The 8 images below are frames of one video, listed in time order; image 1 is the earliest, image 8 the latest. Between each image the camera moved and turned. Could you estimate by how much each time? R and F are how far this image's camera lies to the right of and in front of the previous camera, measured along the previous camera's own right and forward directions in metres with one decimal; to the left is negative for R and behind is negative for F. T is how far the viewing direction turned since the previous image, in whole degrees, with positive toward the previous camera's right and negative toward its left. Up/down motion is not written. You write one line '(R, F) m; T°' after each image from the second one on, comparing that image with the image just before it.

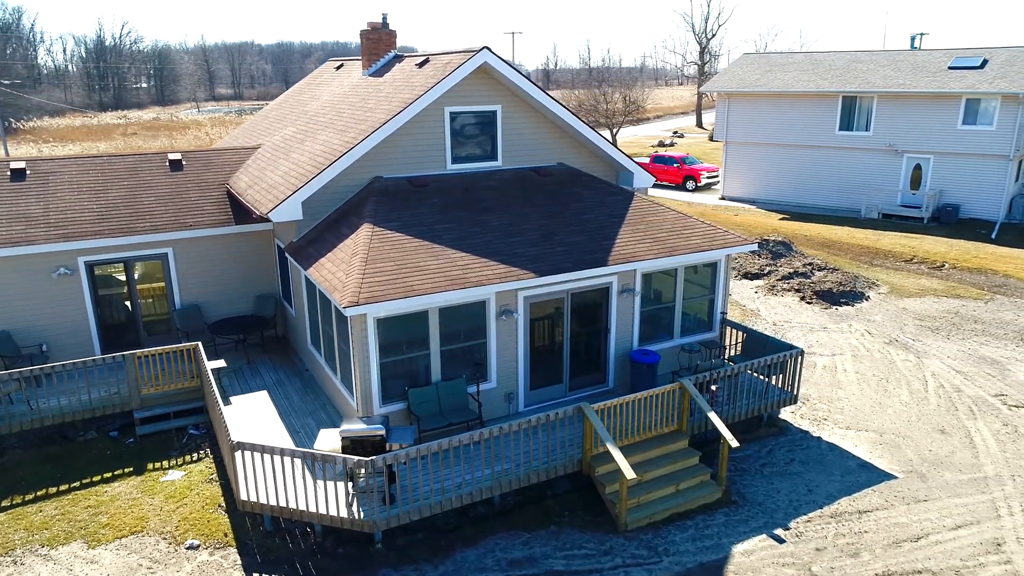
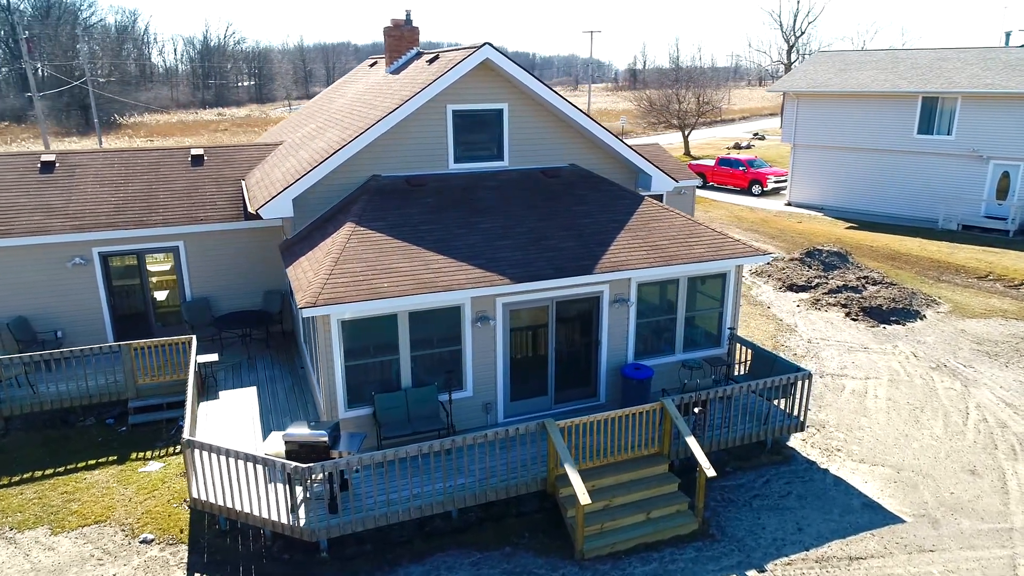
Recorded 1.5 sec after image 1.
(+1.5, +0.6) m; -7°
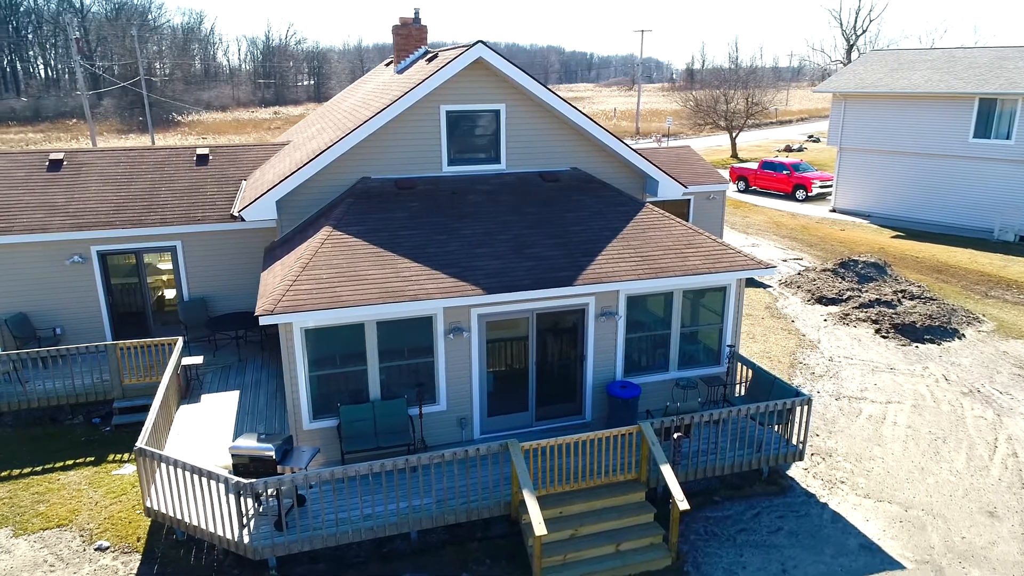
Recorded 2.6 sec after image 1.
(+1.1, +0.6) m; -4°
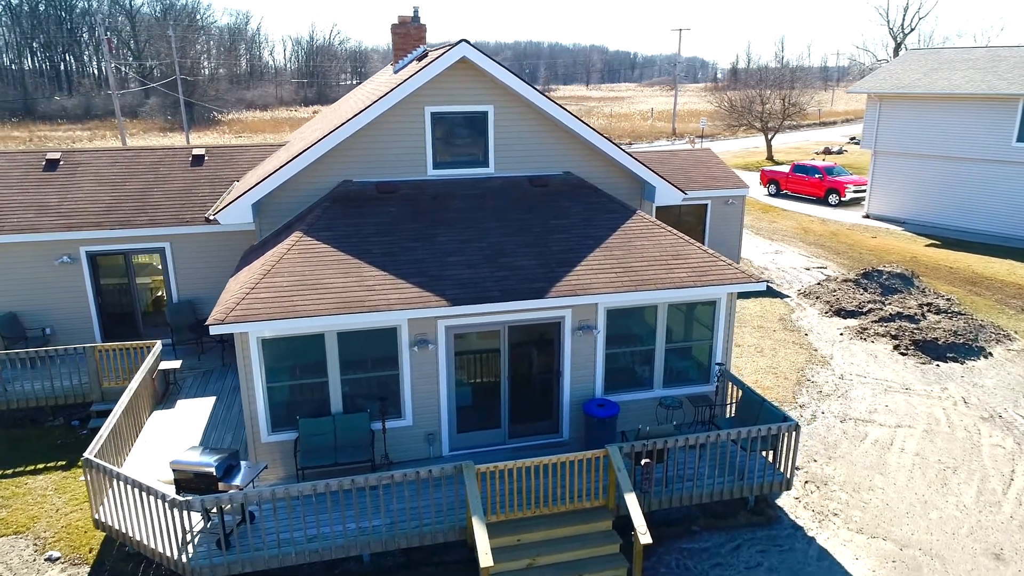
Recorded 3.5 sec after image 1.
(+0.9, +0.5) m; -3°
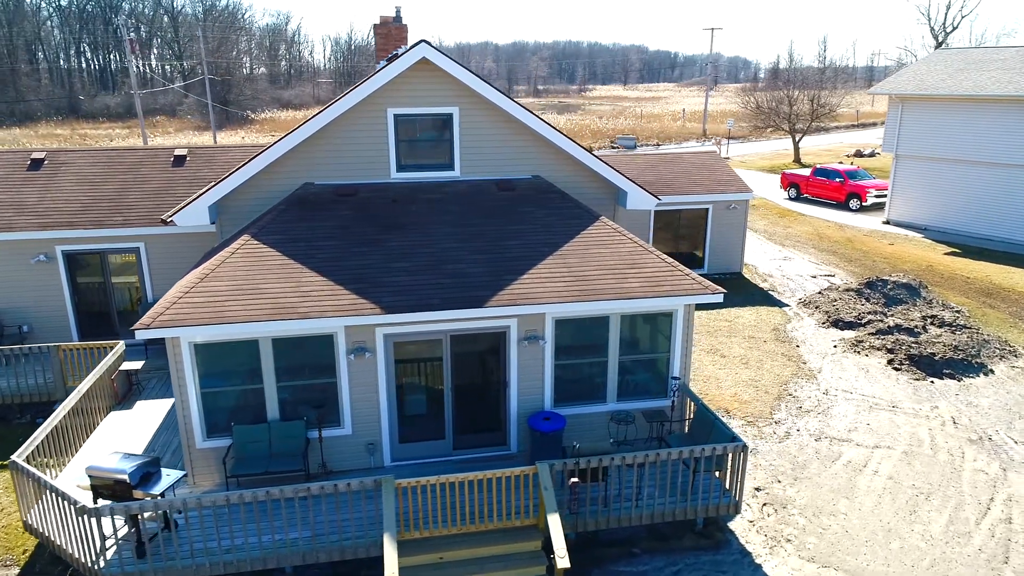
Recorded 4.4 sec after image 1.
(+1.2, +0.3) m; -3°
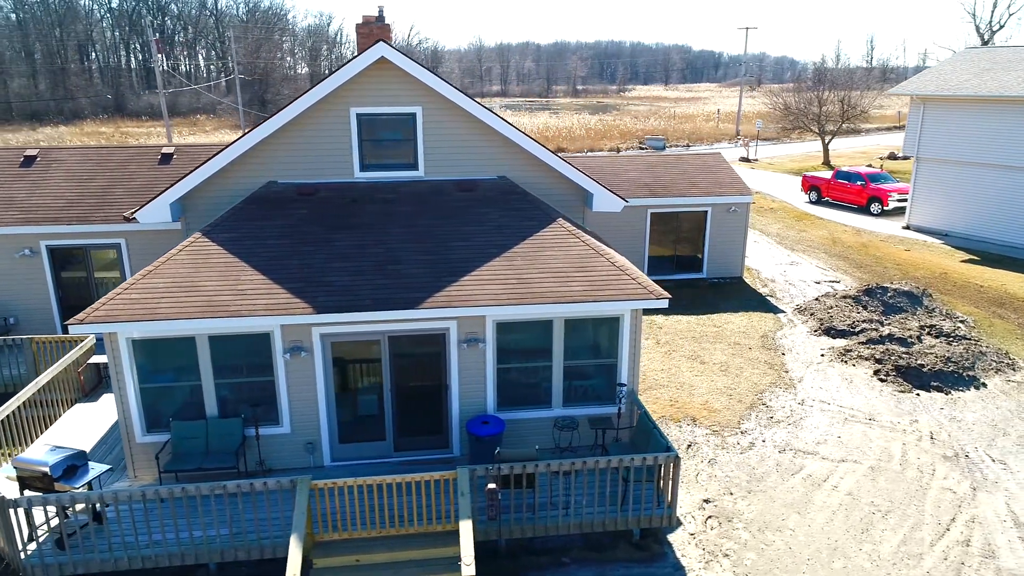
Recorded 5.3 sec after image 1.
(+1.3, +0.2) m; -3°
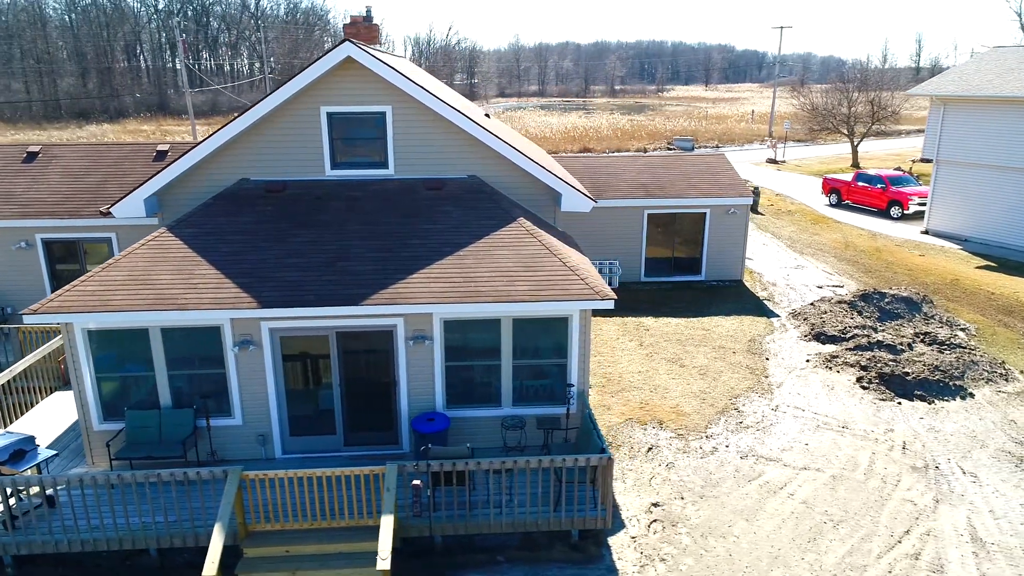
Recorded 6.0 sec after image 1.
(+1.2, 0.0) m; -3°
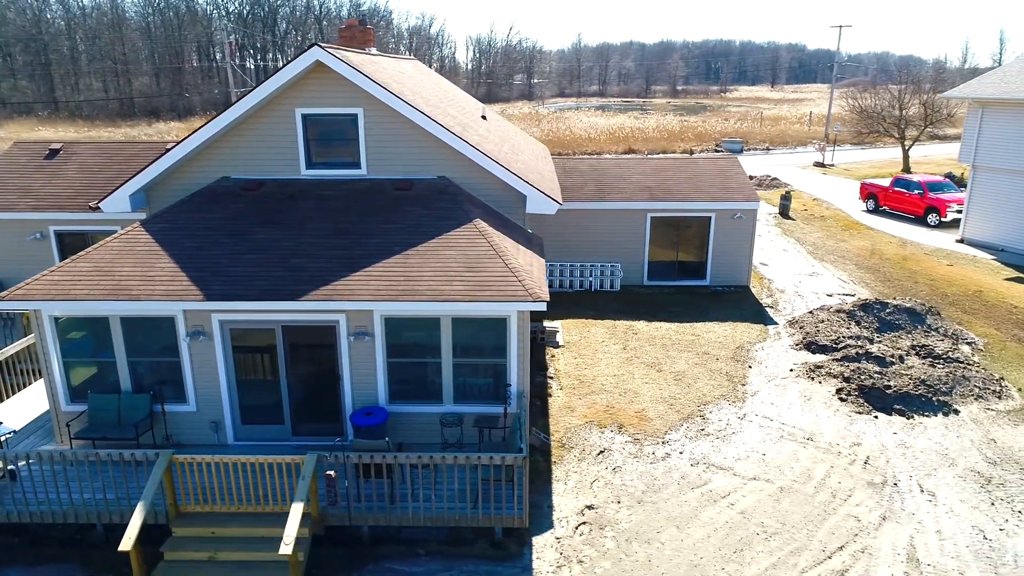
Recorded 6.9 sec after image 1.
(+1.6, -0.1) m; -5°
